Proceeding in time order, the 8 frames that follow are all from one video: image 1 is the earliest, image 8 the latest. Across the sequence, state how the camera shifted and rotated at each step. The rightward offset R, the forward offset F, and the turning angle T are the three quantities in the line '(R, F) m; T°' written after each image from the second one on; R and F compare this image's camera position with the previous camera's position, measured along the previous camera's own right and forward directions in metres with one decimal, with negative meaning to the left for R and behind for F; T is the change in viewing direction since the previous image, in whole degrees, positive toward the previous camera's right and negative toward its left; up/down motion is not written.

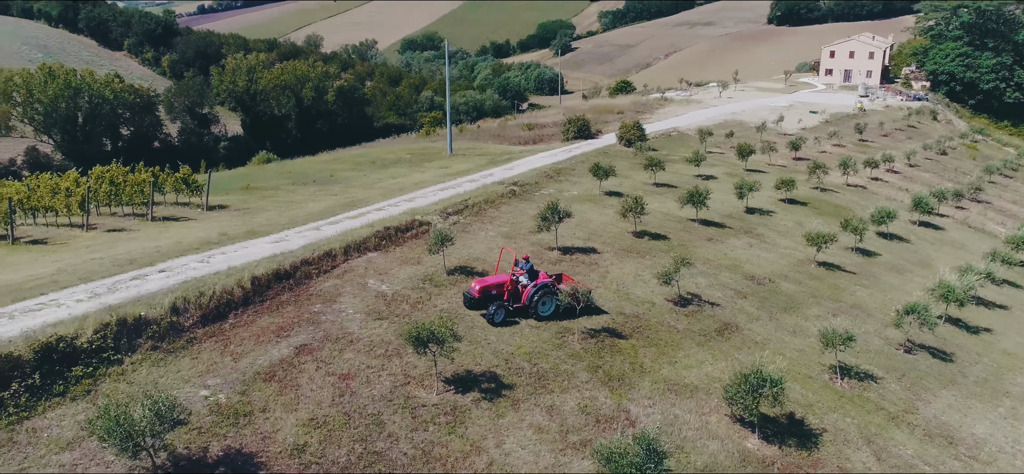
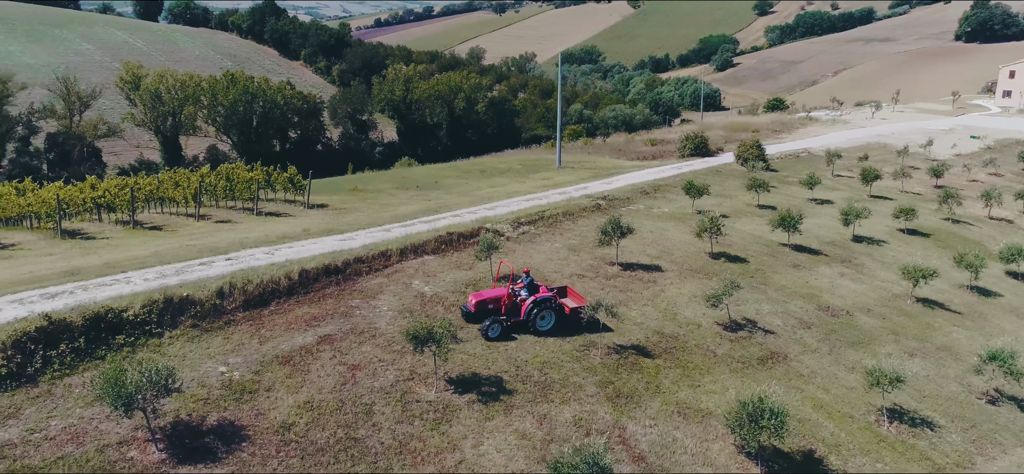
(+2.9, -0.1) m; -11°
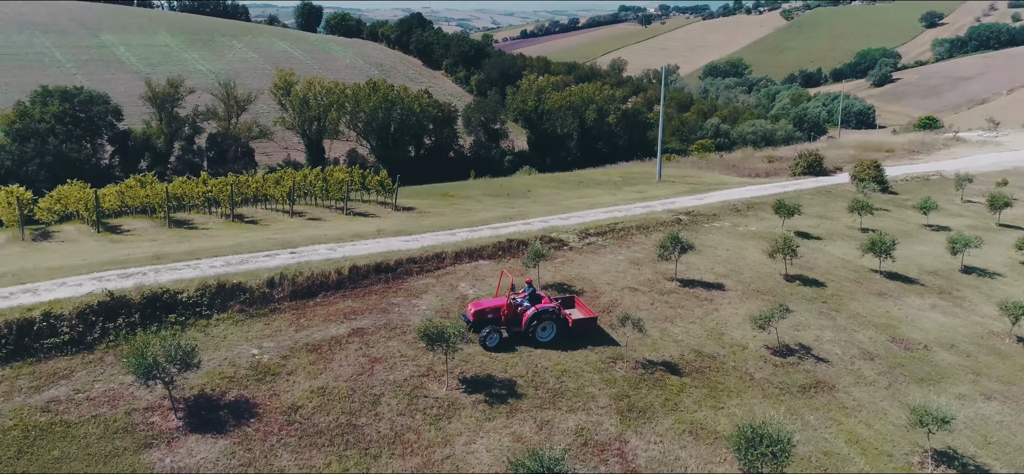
(+2.5, -0.2) m; -10°
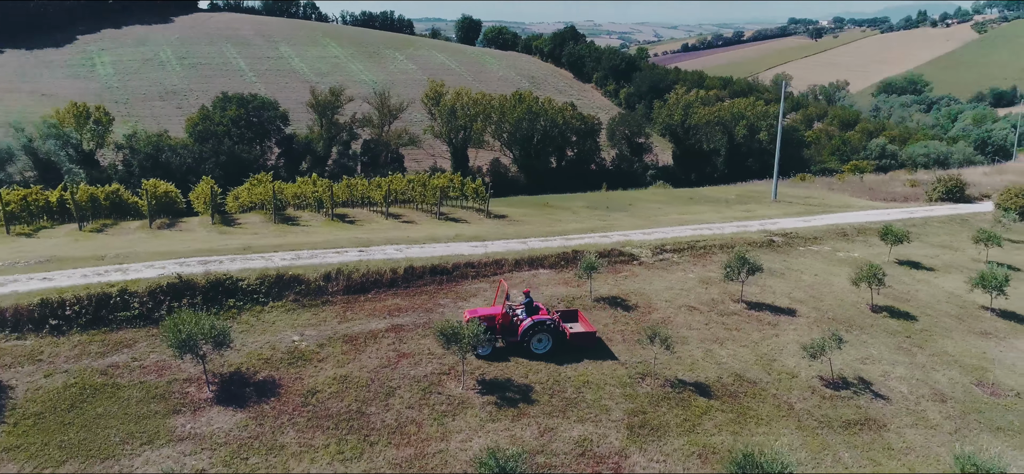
(+2.8, -0.1) m; -11°
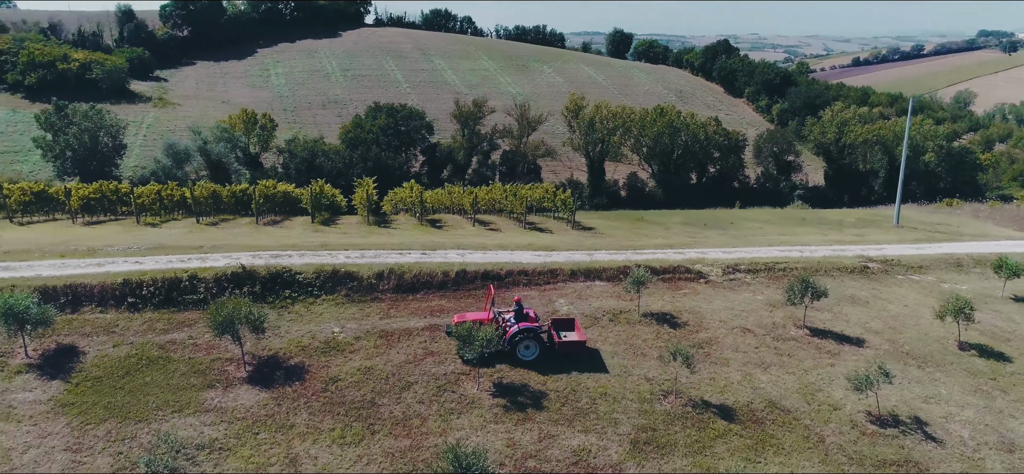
(+2.8, -0.2) m; -11°
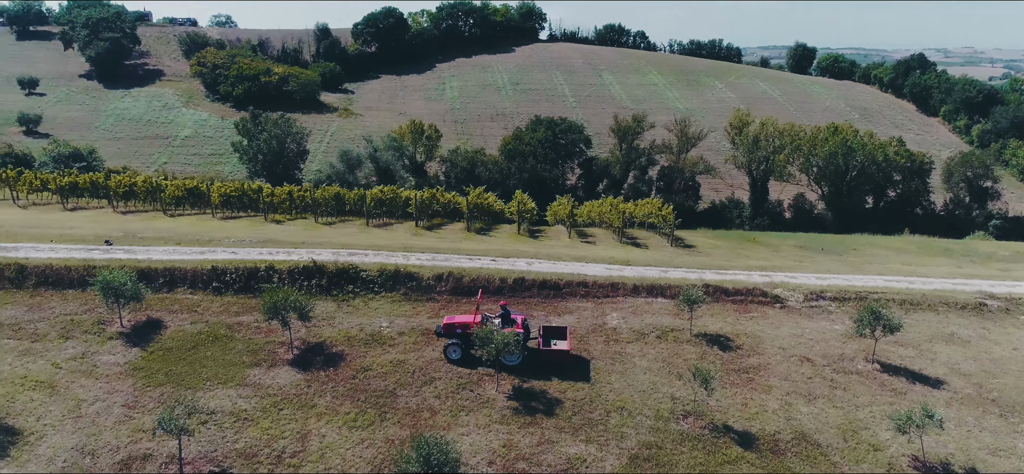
(+3.4, -0.2) m; -13°
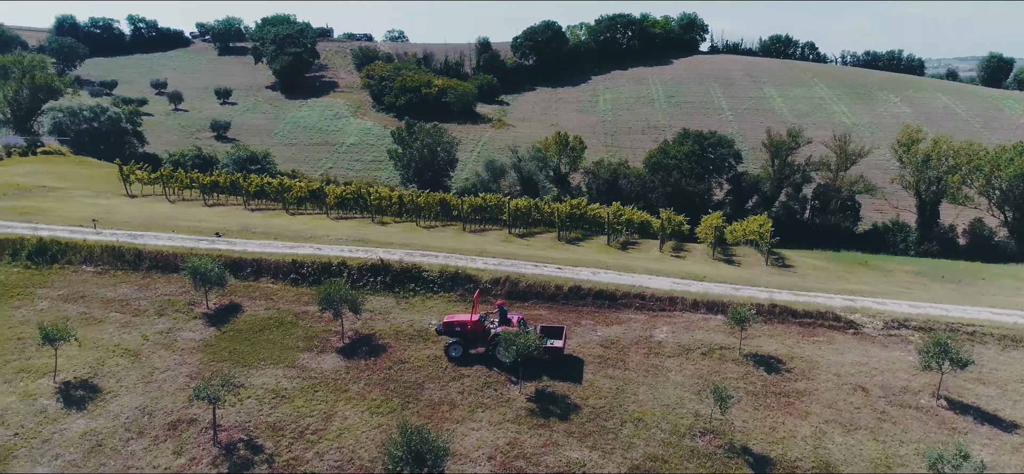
(+3.1, -0.3) m; -12°
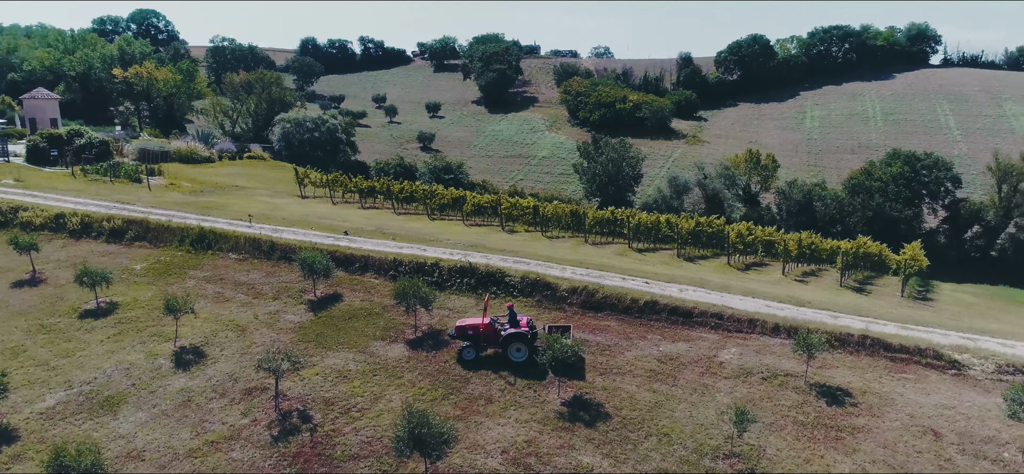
(+3.9, -0.4) m; -15°
